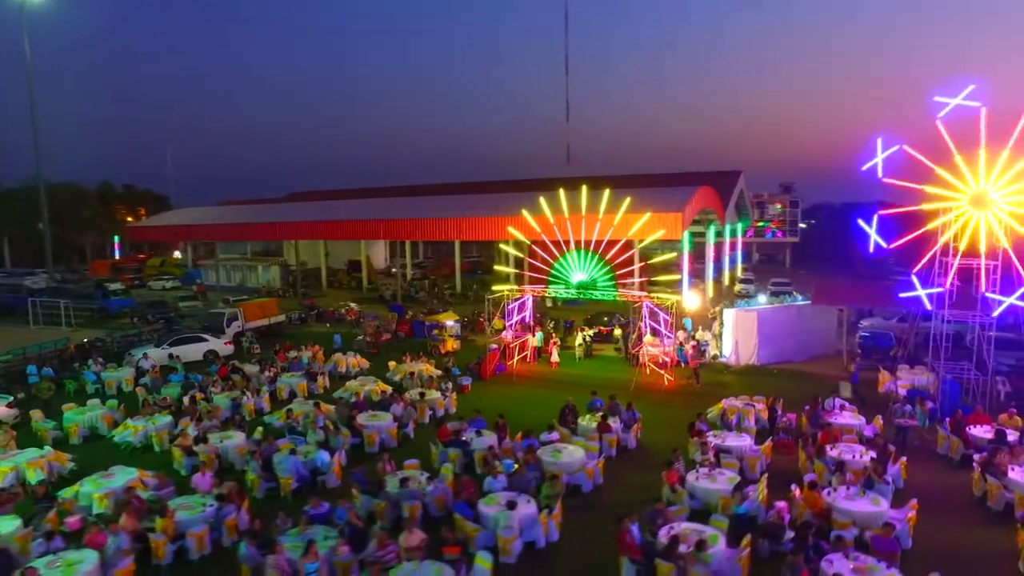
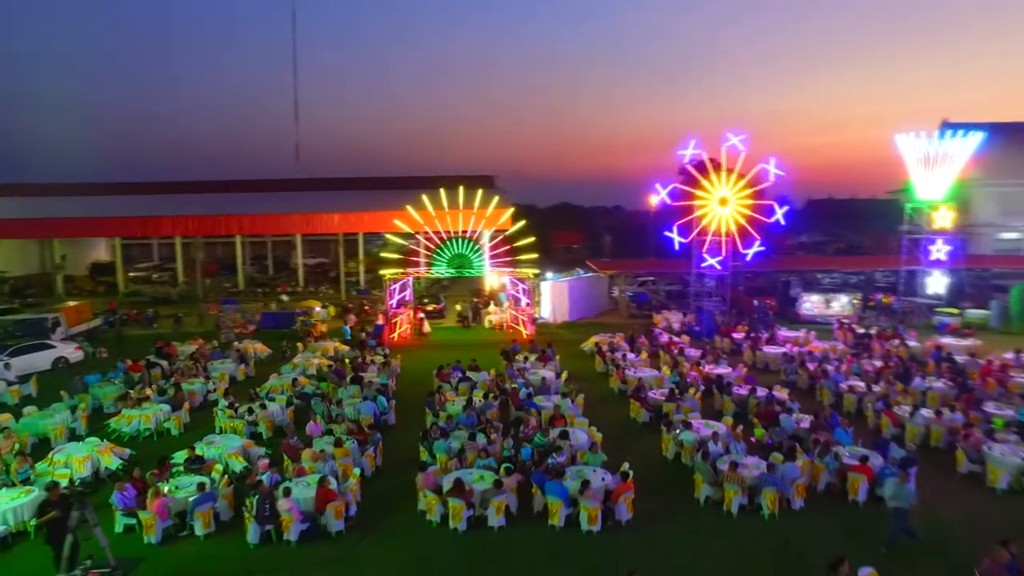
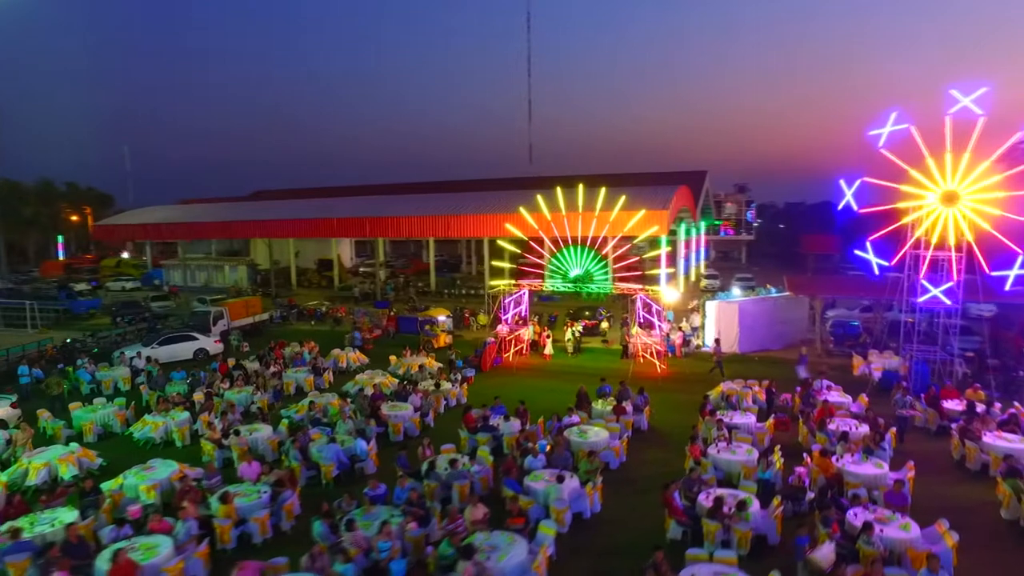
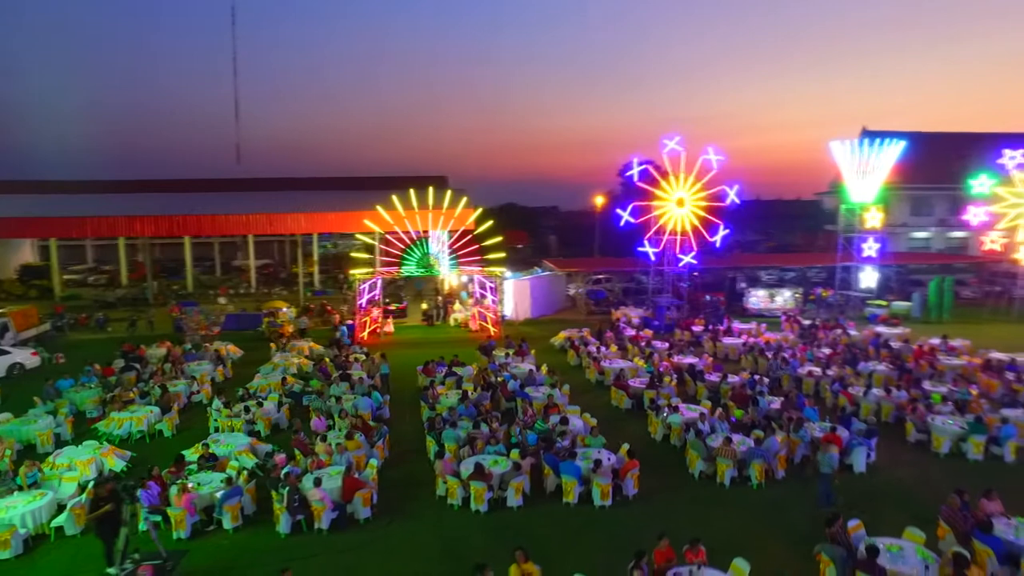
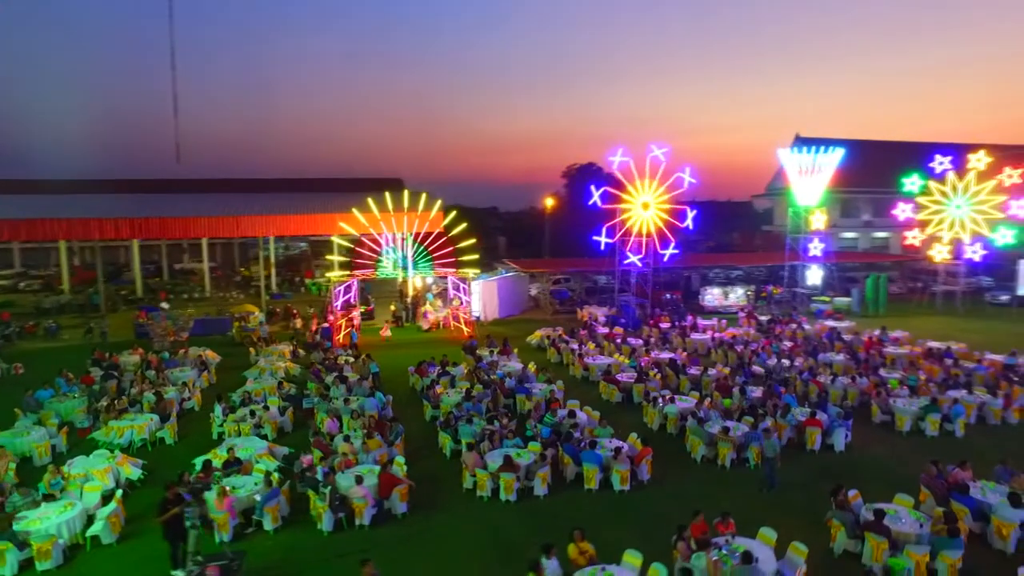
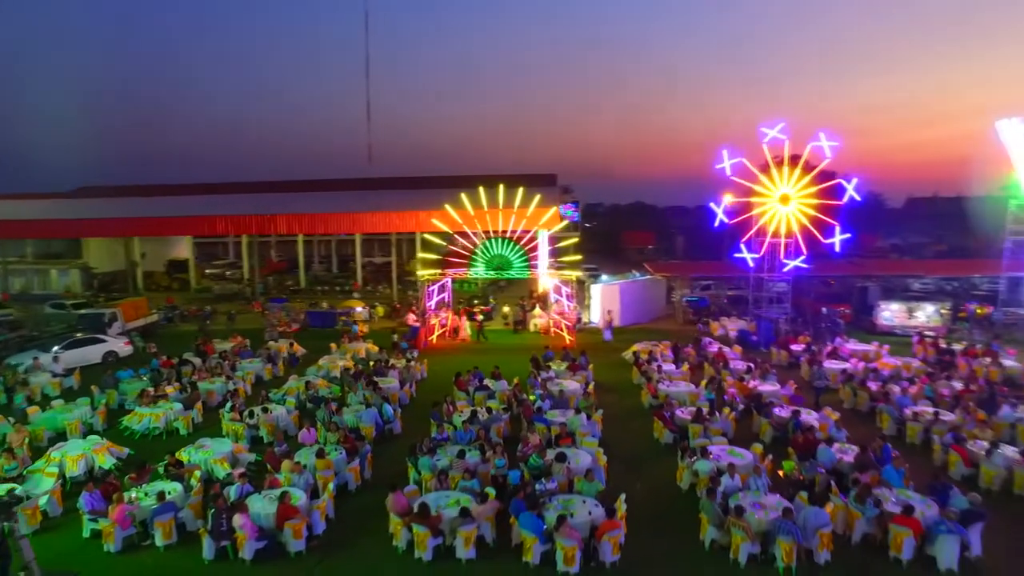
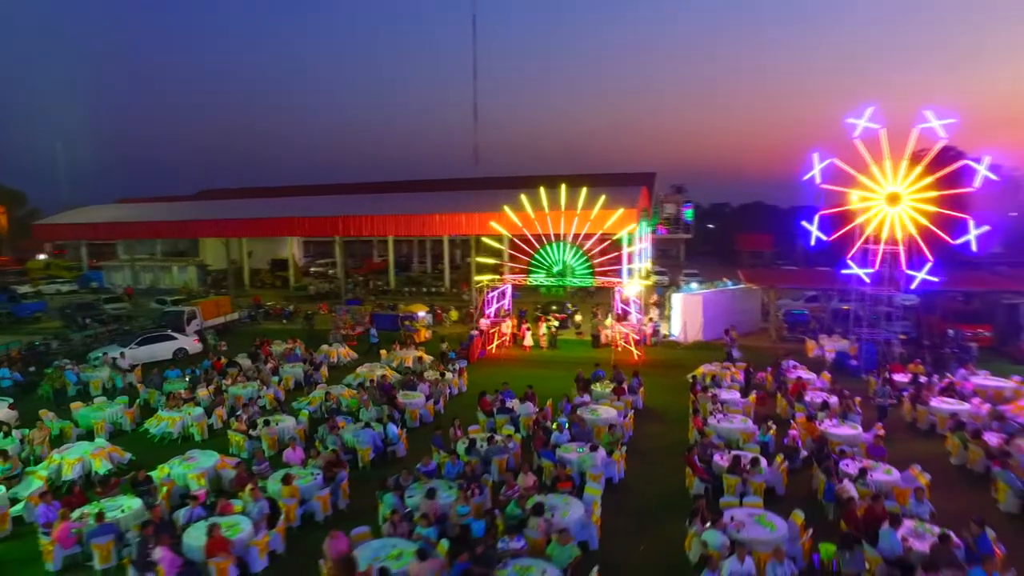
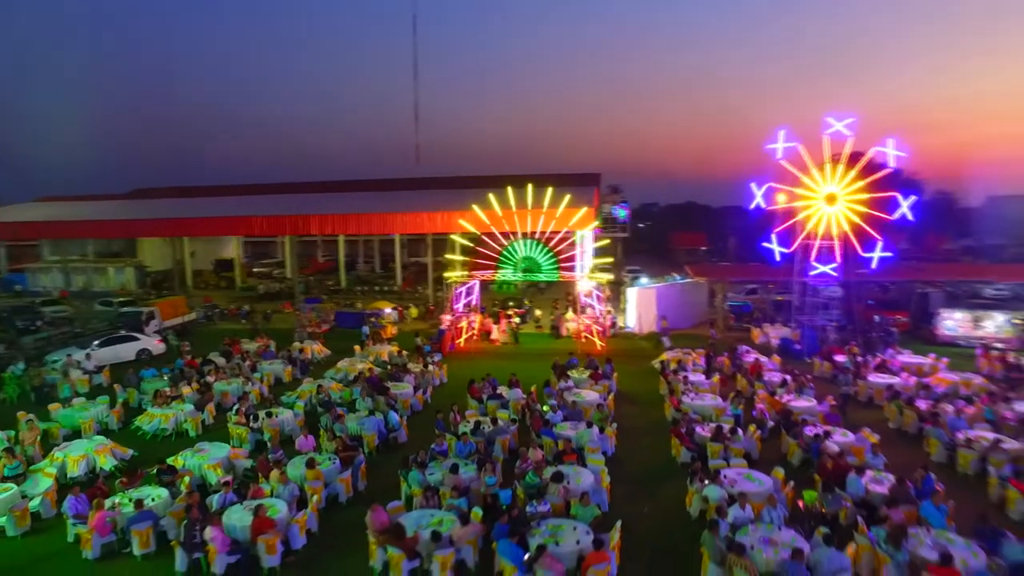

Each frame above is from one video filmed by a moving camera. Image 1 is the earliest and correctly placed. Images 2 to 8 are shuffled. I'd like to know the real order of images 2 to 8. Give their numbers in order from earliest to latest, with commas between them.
3, 7, 8, 6, 2, 4, 5
